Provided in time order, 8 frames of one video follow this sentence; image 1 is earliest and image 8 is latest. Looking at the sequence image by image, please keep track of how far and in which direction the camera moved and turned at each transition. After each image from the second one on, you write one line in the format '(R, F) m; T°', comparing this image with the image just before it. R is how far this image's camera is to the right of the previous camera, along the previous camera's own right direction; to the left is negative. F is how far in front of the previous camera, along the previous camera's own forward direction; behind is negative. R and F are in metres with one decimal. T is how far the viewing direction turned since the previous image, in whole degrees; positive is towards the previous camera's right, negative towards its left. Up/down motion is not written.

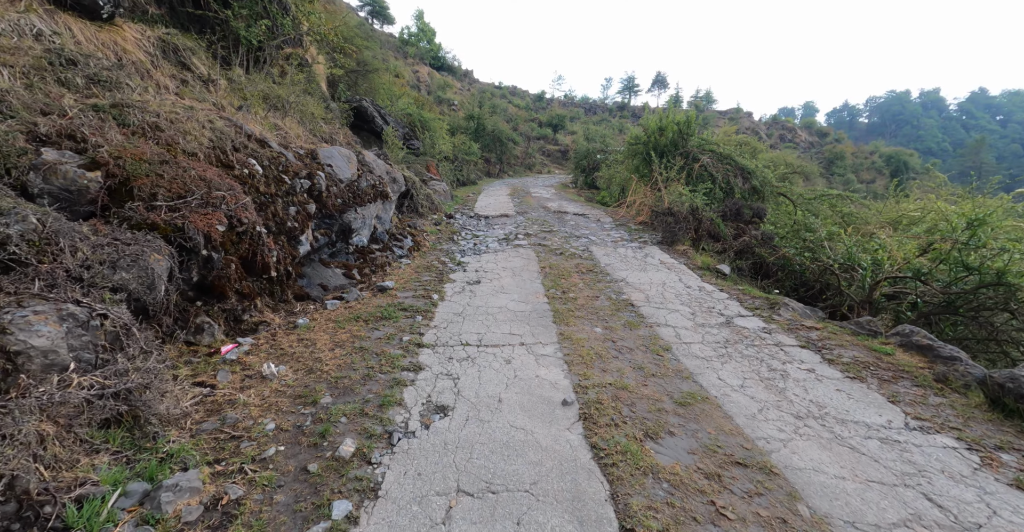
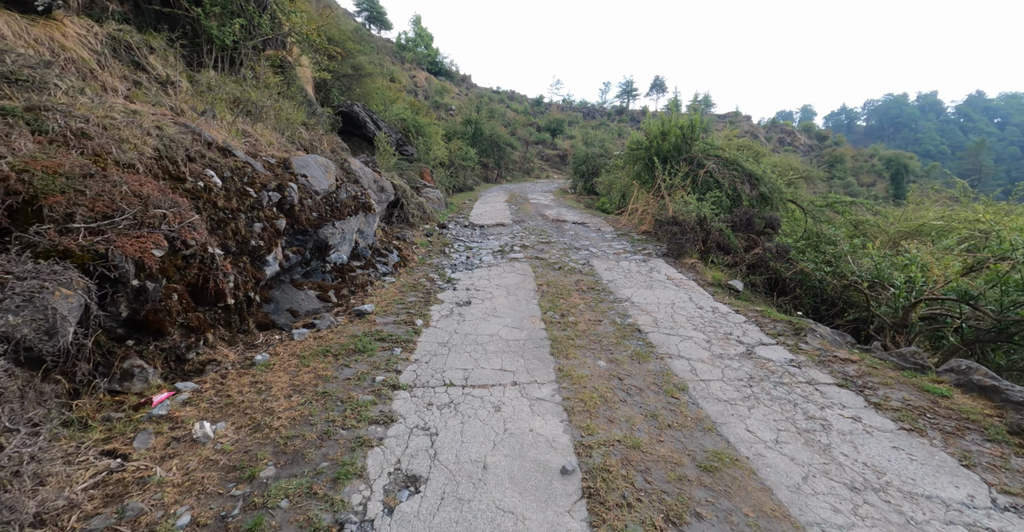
(+0.1, +0.5) m; 0°
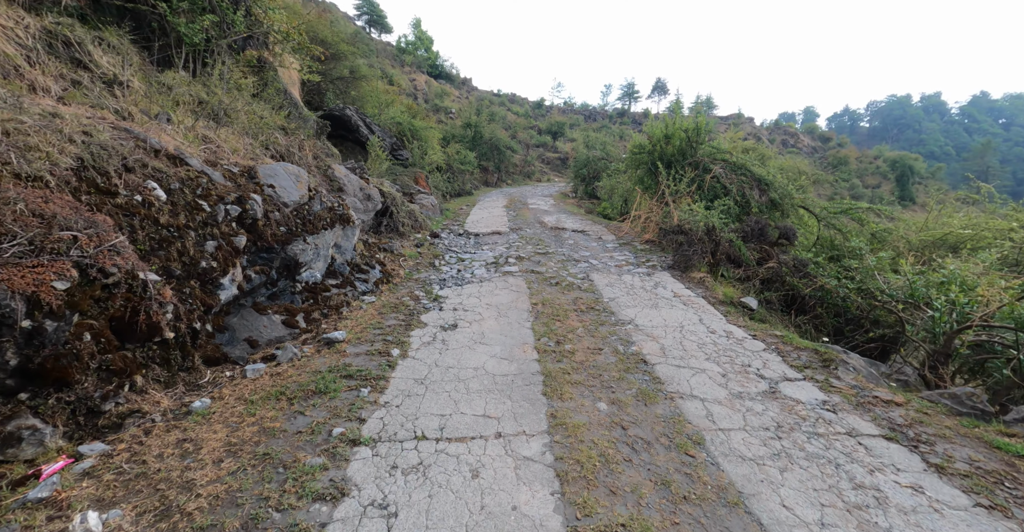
(+0.1, +0.5) m; 0°
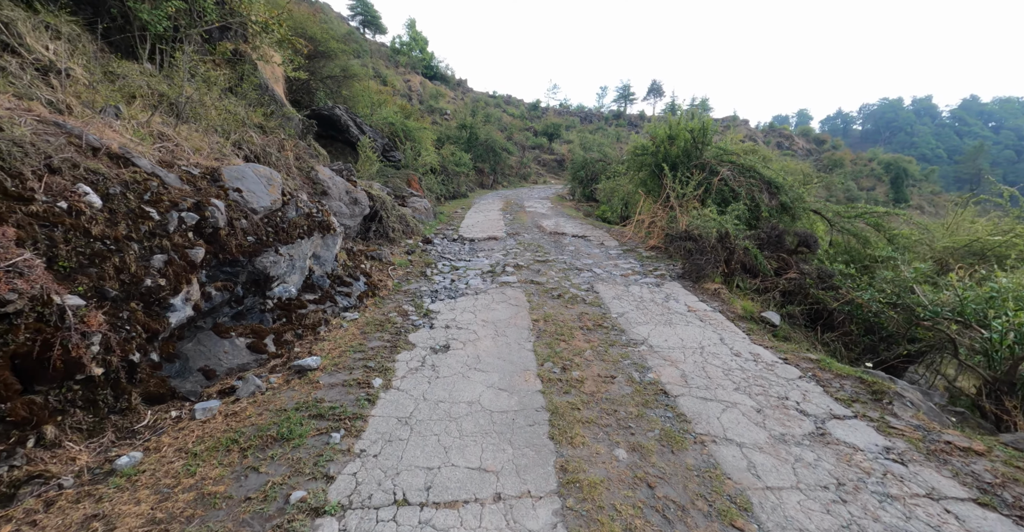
(0.0, +0.5) m; +1°
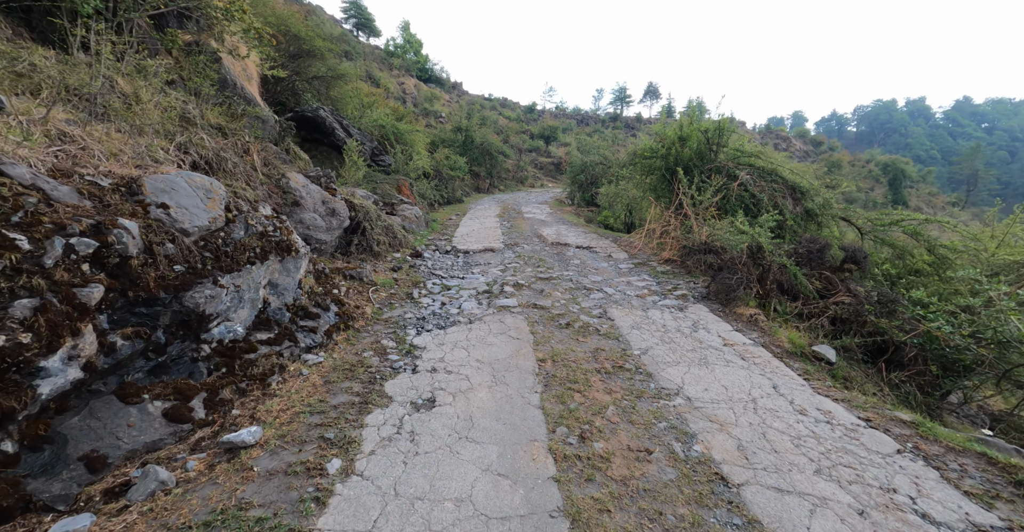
(0.0, +0.8) m; 0°
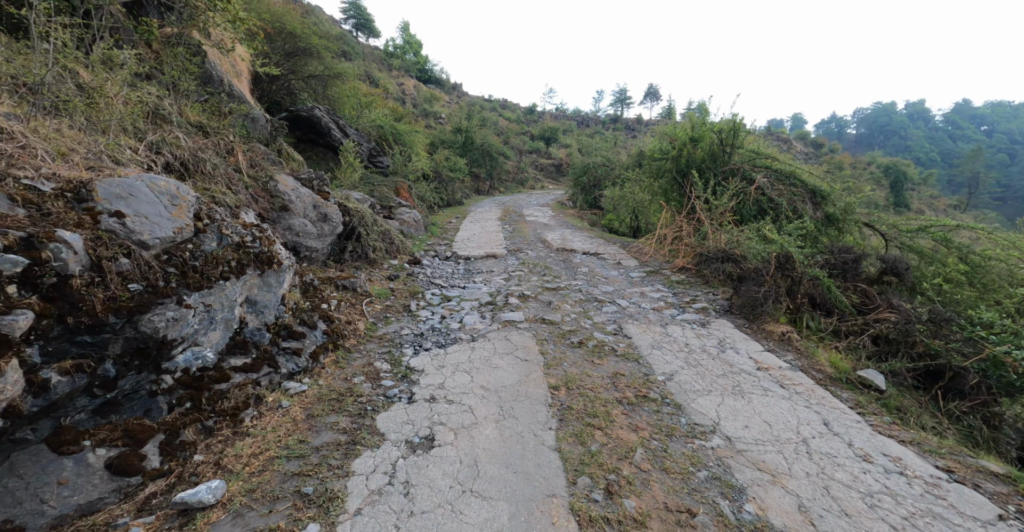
(-0.1, +0.4) m; 0°
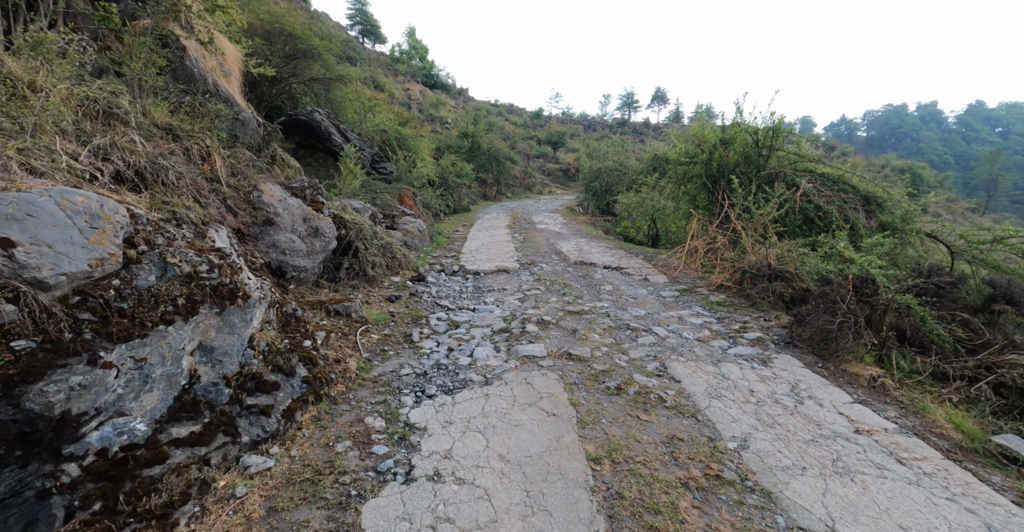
(-0.1, +0.7) m; -1°
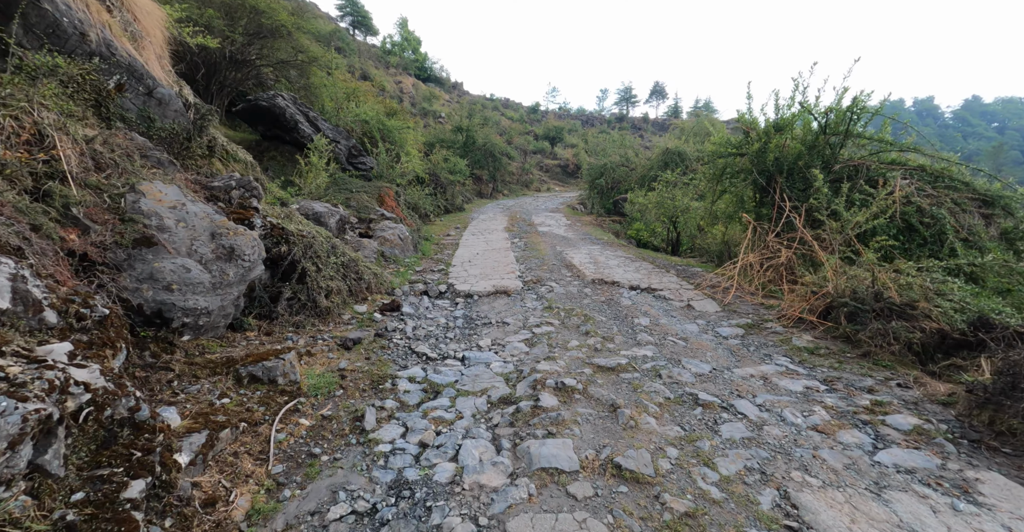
(-0.1, +1.6) m; +1°
